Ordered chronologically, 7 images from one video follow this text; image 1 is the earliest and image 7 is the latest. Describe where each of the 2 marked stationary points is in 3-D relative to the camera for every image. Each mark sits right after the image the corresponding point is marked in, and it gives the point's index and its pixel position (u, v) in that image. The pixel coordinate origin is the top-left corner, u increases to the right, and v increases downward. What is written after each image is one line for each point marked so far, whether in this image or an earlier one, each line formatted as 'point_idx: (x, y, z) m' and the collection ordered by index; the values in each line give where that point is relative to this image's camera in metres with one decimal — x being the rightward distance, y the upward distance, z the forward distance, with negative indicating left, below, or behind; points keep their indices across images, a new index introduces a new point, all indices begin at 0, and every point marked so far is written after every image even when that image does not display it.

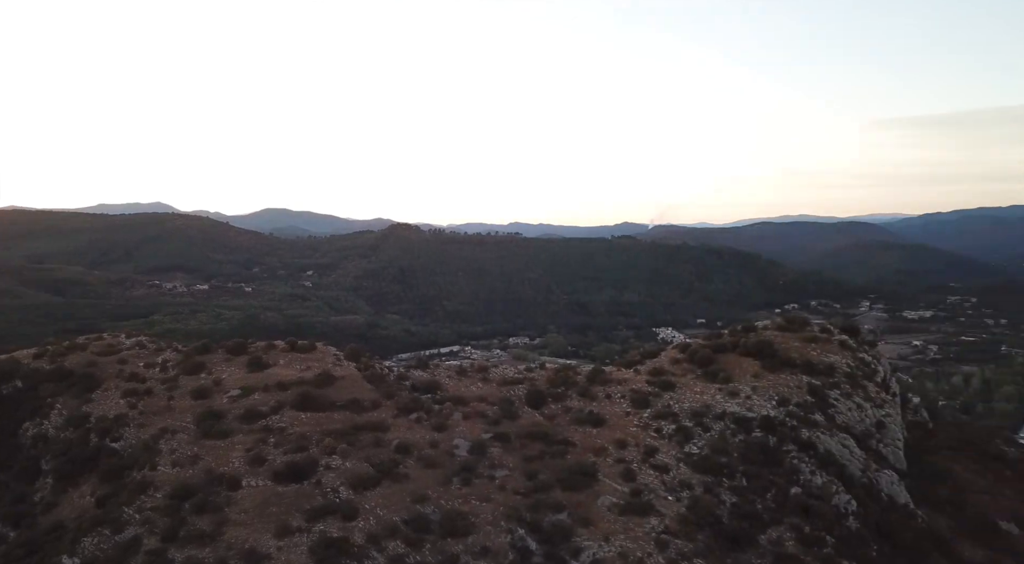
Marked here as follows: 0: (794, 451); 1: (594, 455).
0: (+5.3, -3.2, +14.1) m
1: (+1.6, -3.3, +14.4) m
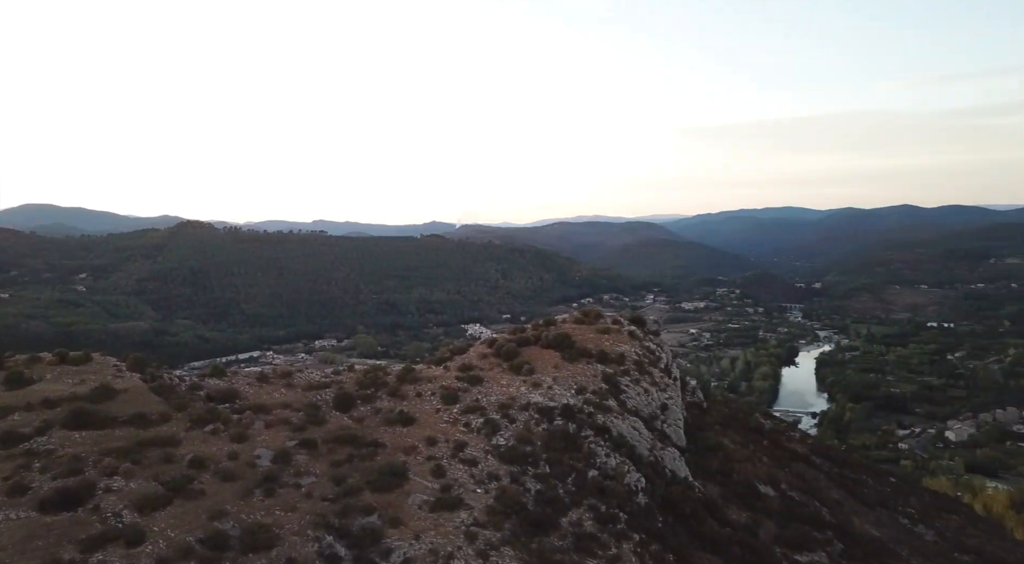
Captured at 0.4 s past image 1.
0: (+1.6, -3.1, +15.0) m
1: (-2.1, -3.3, +14.3) m
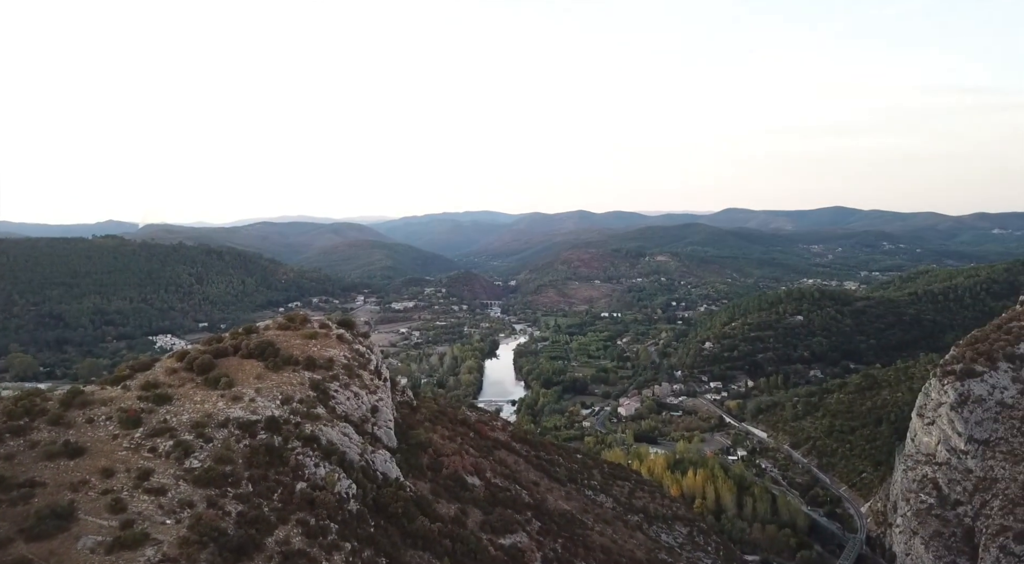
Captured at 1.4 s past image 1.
0: (-4.1, -3.2, +14.3) m
1: (-7.3, -3.5, +12.3) m
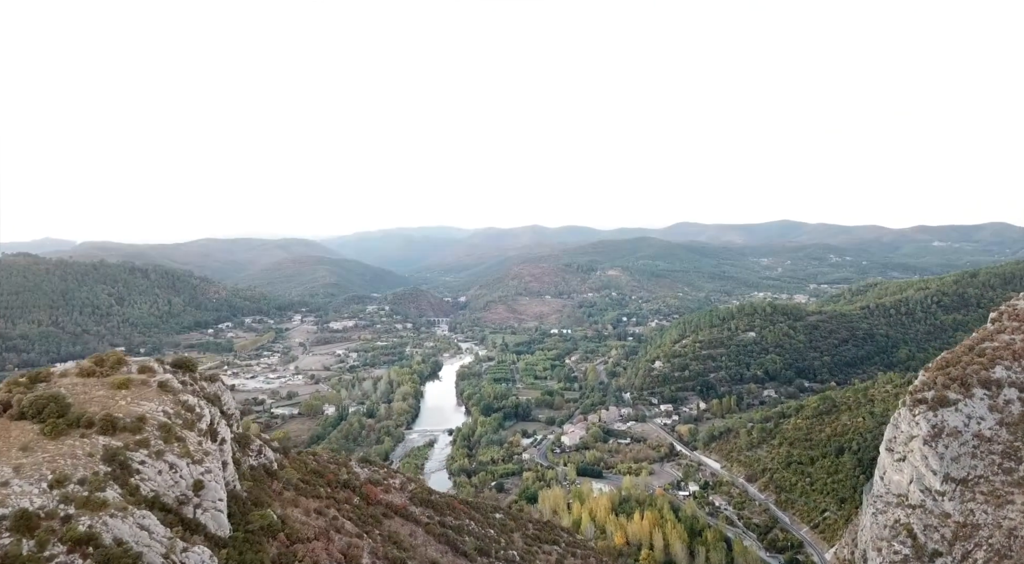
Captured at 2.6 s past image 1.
0: (-6.1, -3.7, +10.0) m
1: (-9.1, -3.9, +7.7) m
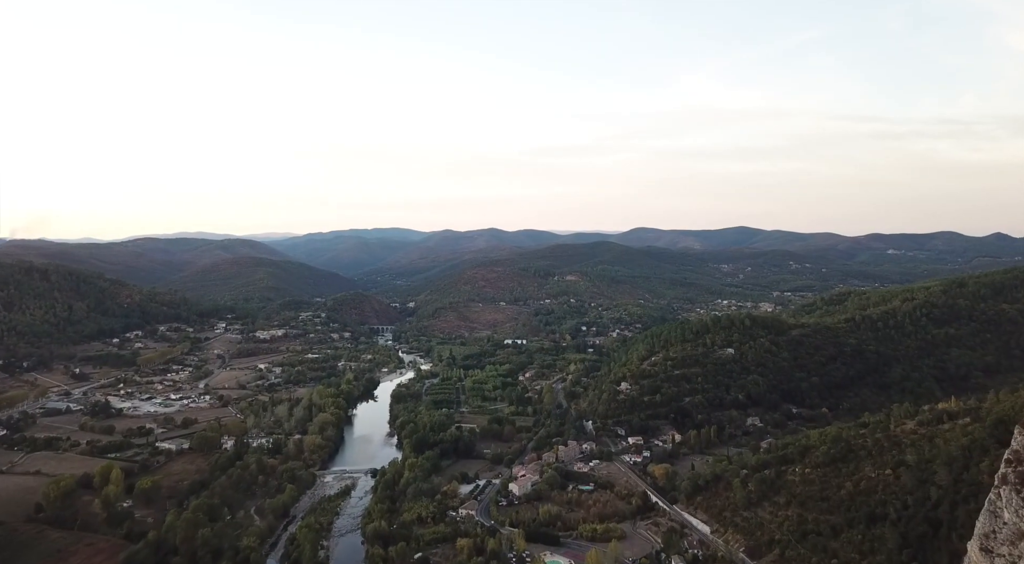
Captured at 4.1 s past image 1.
0: (-7.2, -3.8, +0.7) m
1: (-10.0, -4.1, -1.8) m
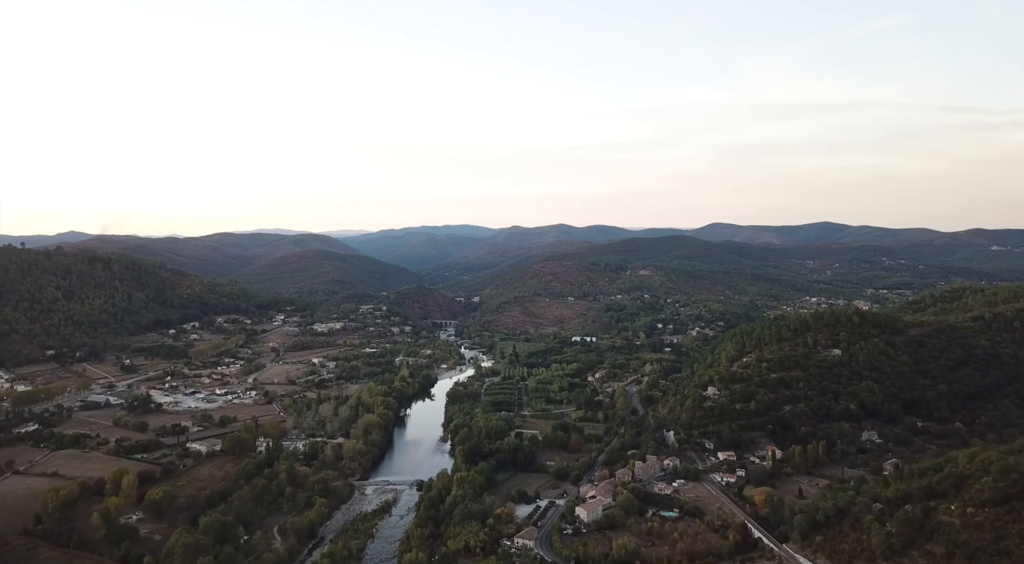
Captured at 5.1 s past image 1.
0: (-7.7, -3.2, -4.7) m
1: (-10.8, -3.4, -6.9) m
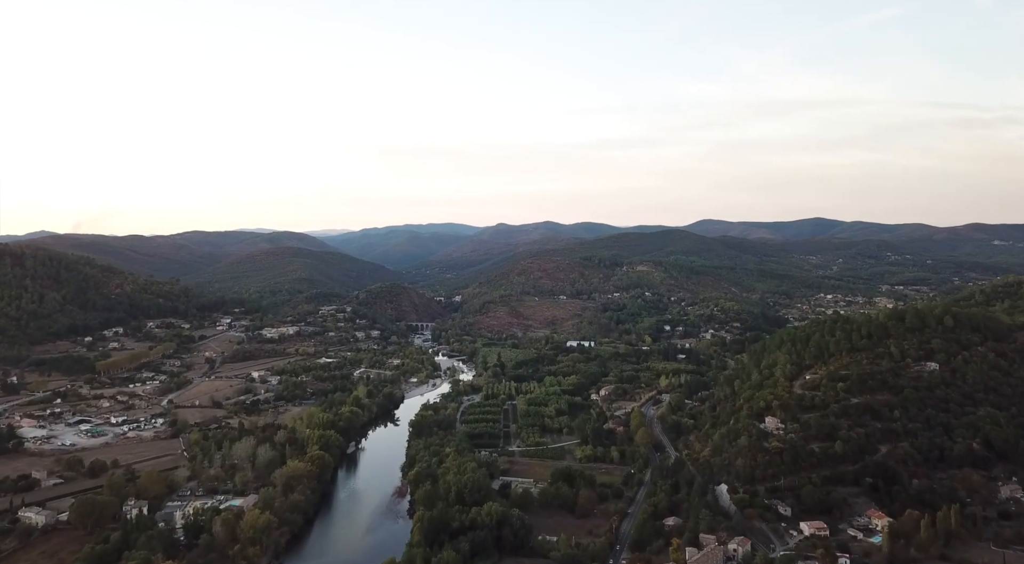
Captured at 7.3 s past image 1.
0: (-7.6, -2.9, -17.5) m
1: (-10.6, -3.1, -19.7) m
